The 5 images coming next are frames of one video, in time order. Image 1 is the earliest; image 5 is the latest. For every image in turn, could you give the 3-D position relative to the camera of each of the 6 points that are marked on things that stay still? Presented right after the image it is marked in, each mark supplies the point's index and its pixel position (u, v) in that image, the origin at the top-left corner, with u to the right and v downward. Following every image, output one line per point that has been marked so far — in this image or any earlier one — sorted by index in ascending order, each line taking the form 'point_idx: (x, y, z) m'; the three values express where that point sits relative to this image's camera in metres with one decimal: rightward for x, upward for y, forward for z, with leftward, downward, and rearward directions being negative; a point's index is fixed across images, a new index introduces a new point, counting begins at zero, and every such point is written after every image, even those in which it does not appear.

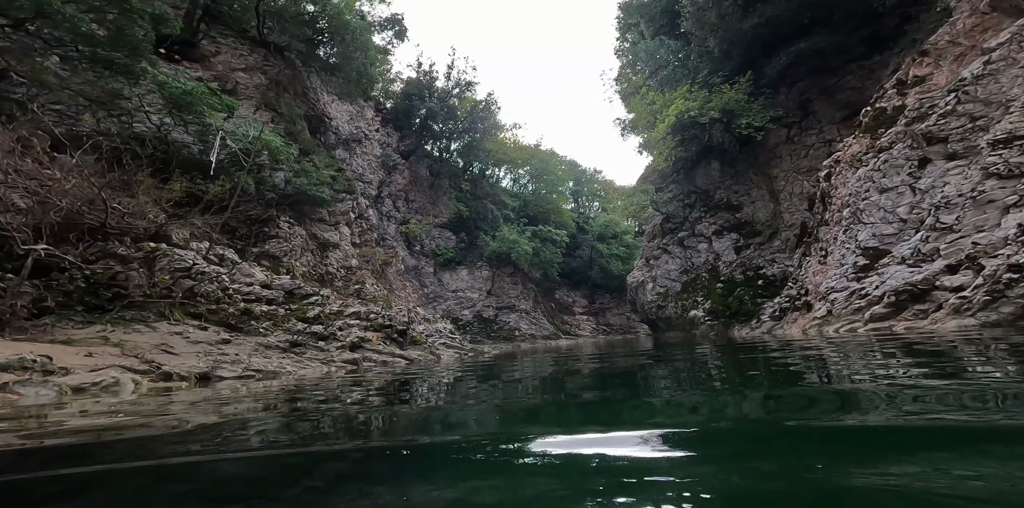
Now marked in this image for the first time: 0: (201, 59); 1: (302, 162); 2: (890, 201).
0: (-11.8, +7.5, +17.3) m
1: (-7.8, +3.5, +17.4) m
2: (+7.4, +1.0, +8.8) m
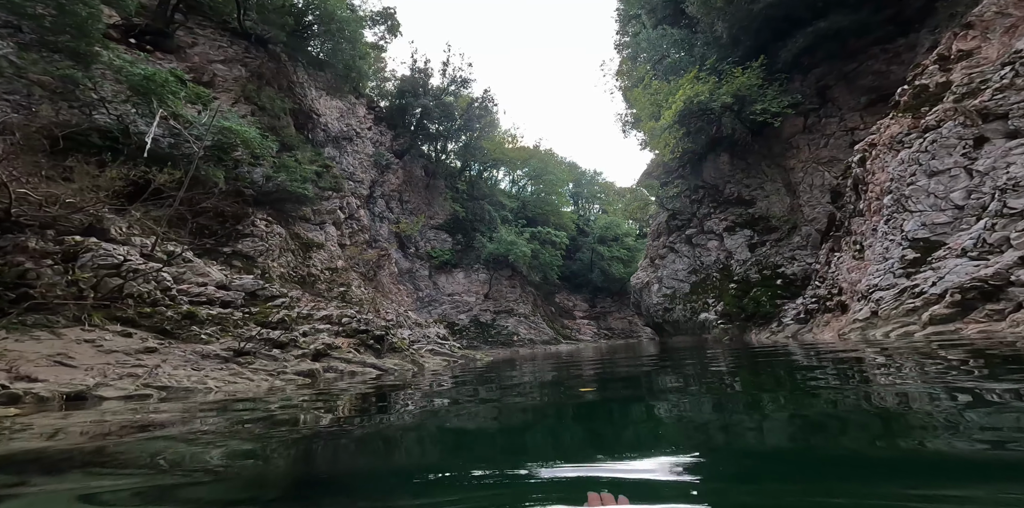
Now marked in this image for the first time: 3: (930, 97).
0: (-12.0, +7.4, +16.2) m
1: (-8.0, +3.5, +16.3) m
2: (+7.2, +1.2, +7.7) m
3: (+8.4, +3.1, +9.0) m
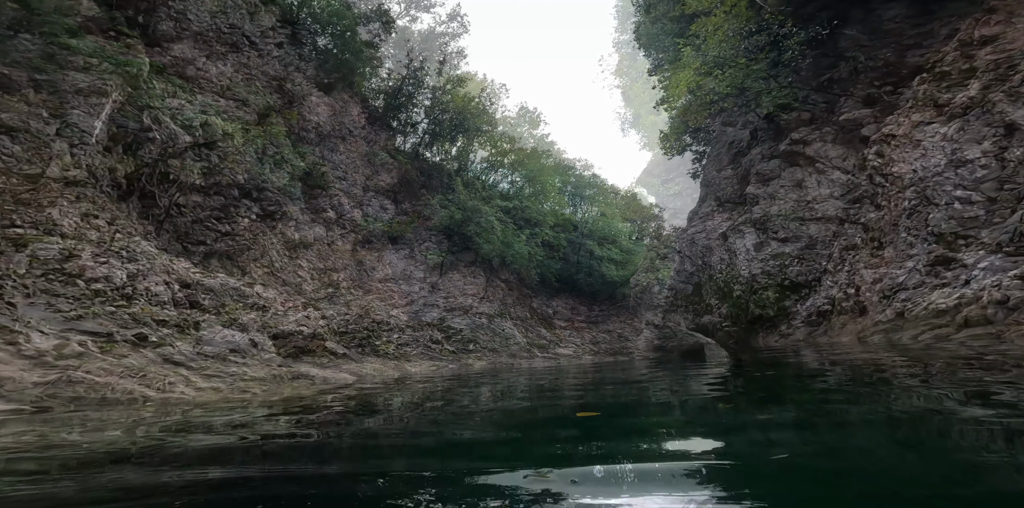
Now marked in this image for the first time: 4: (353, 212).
0: (-12.2, +7.4, +15.6) m
1: (-8.2, +3.5, +15.6) m
2: (+7.1, +1.2, +7.1) m
3: (+8.2, +3.2, +8.4) m
4: (-6.9, +2.0, +19.5) m
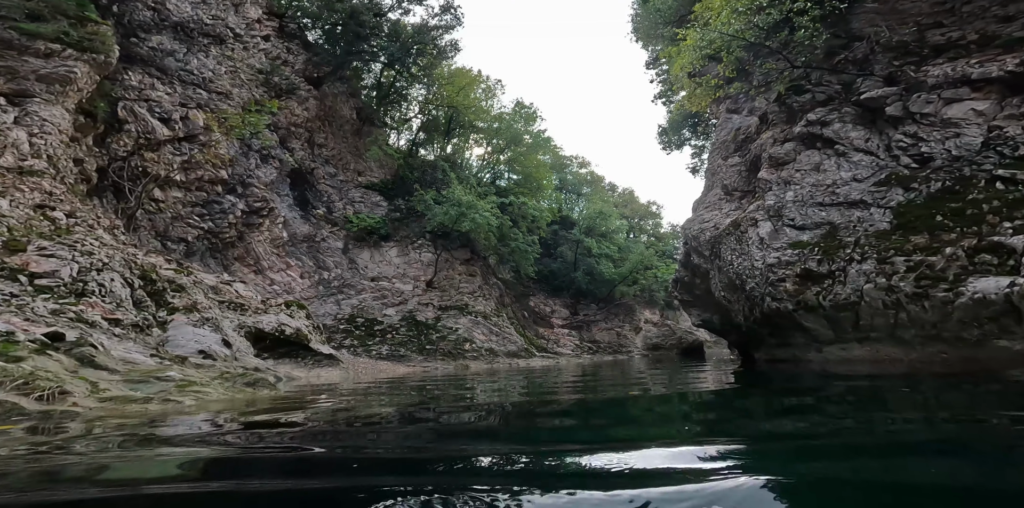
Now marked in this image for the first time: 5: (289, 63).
0: (-12.5, +7.5, +15.3) m
1: (-8.5, +3.5, +15.4) m
2: (+6.7, +1.1, +6.8) m
3: (+7.9, +3.1, +8.1) m
4: (-7.2, +2.0, +19.2) m
5: (-9.8, +8.4, +20.0) m
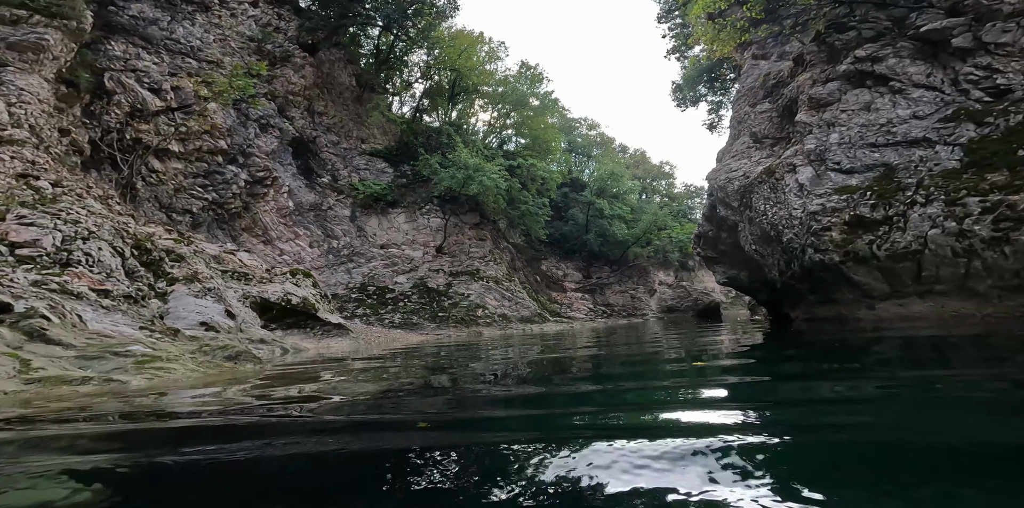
0: (-12.4, +8.3, +14.7) m
1: (-8.3, +4.5, +15.0) m
2: (+6.9, +1.8, +6.3) m
3: (+8.0, +3.9, +7.5) m
4: (-6.9, +3.3, +19.0) m
5: (-9.5, +9.6, +19.3) m
